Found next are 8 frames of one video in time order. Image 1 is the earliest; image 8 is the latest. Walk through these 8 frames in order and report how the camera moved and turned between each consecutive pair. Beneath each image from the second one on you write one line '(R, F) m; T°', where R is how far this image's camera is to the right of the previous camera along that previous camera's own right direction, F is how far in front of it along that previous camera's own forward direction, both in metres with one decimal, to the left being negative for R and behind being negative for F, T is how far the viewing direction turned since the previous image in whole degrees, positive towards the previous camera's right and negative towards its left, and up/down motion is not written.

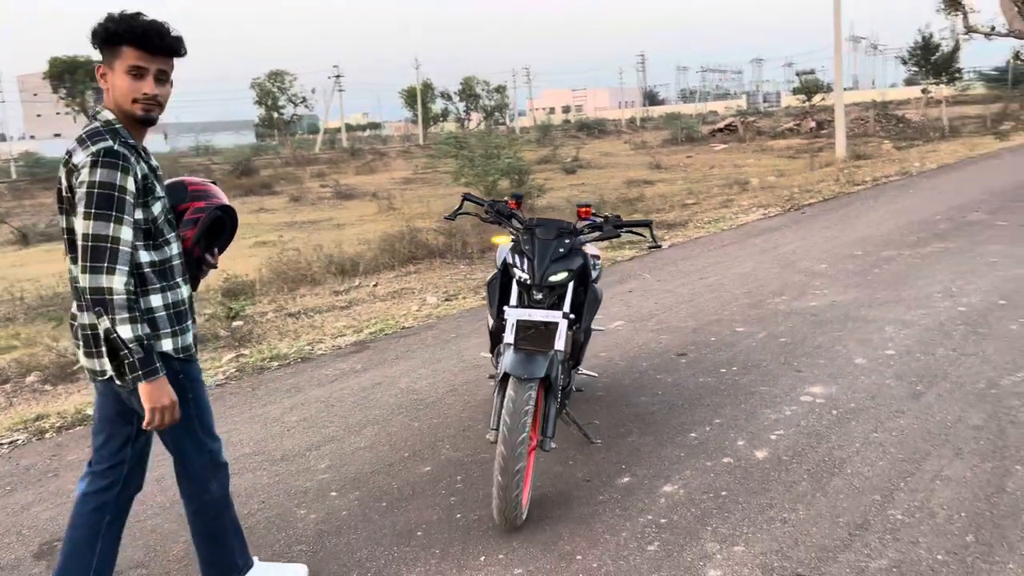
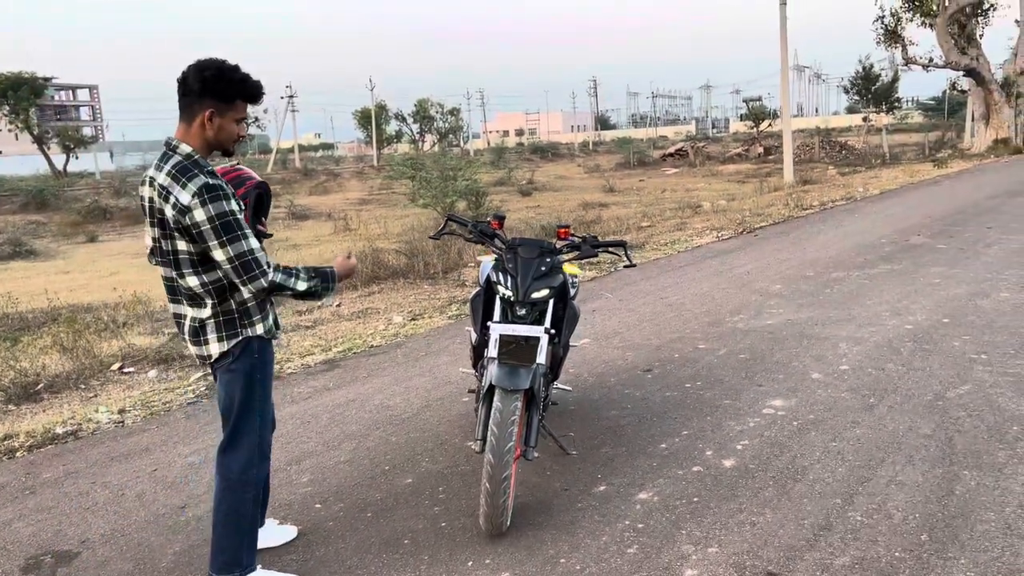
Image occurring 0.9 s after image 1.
(-0.1, -0.1) m; +3°
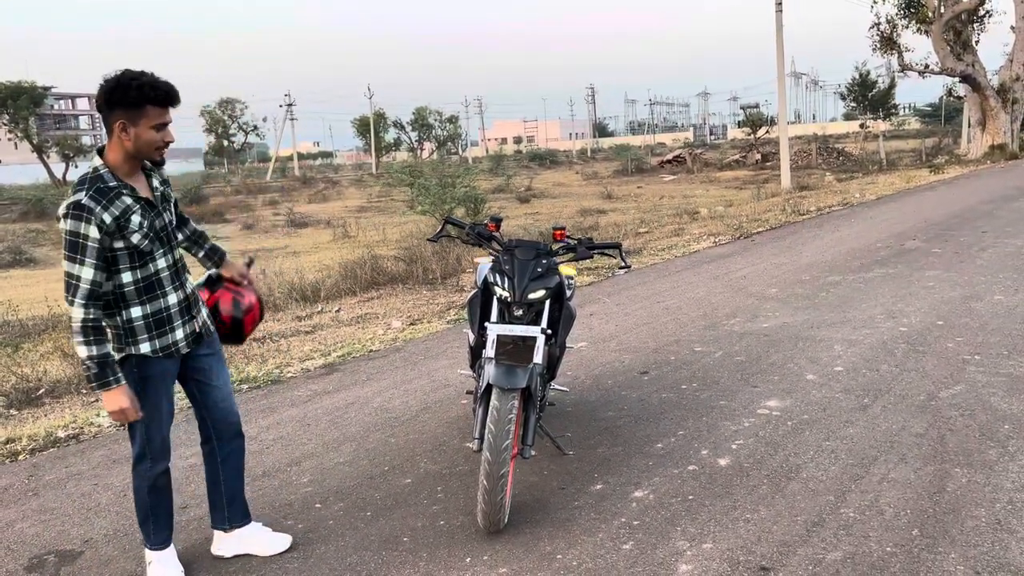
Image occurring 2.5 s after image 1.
(0.0, 0.0) m; 0°
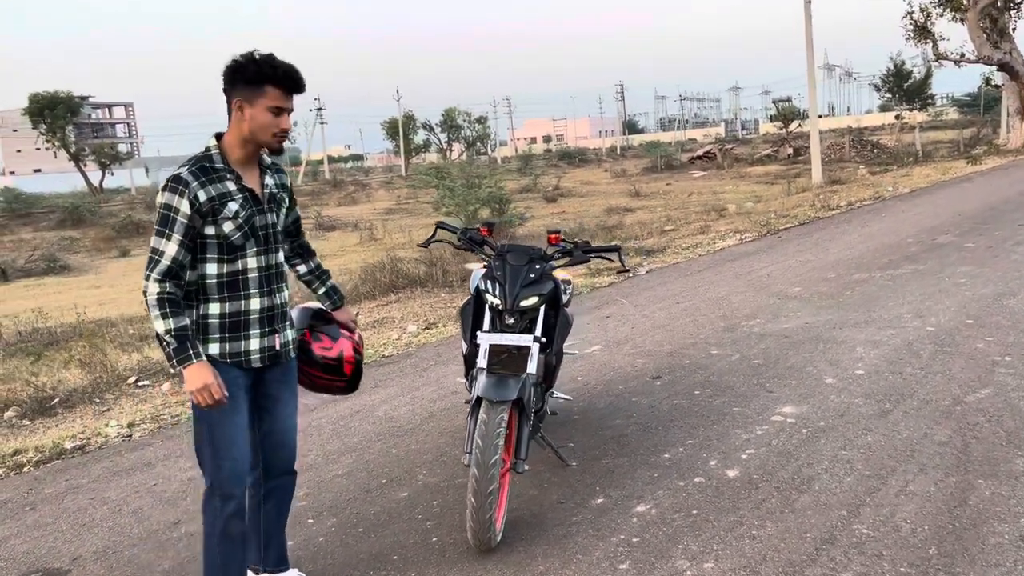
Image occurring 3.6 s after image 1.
(+0.1, +0.1) m; -2°
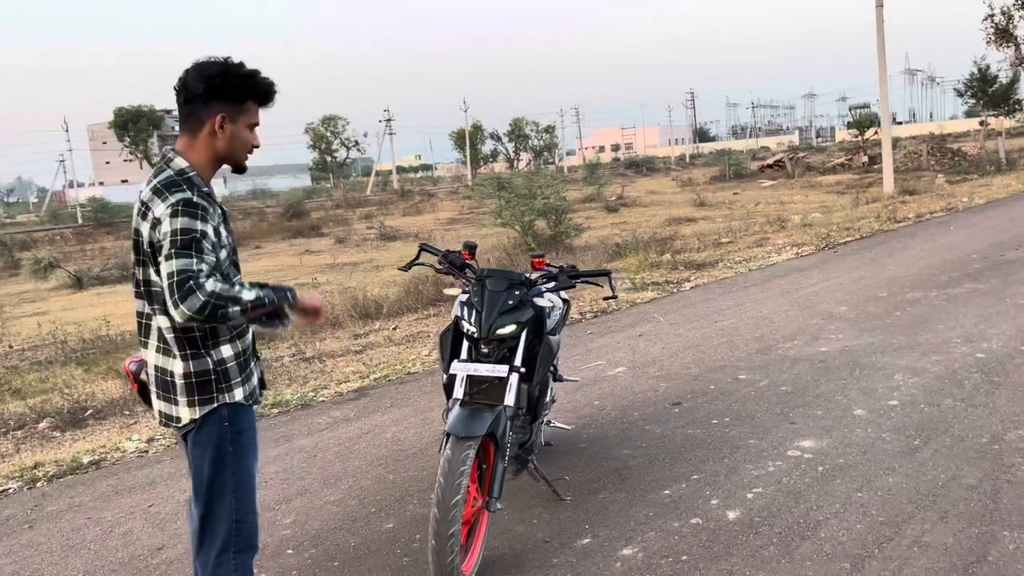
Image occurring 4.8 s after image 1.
(+0.3, +0.2) m; -5°
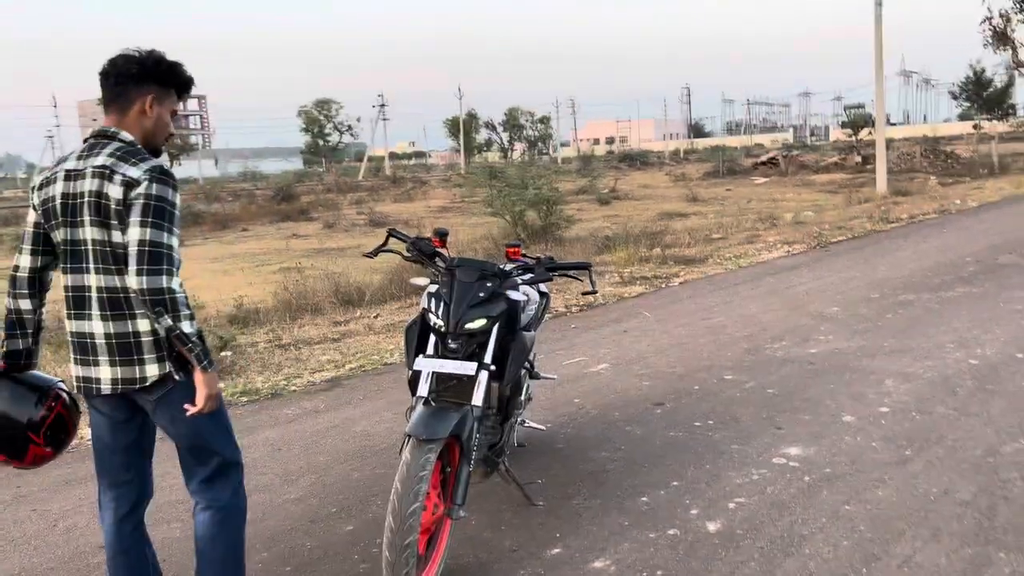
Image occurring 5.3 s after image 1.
(+0.1, +0.2) m; +1°
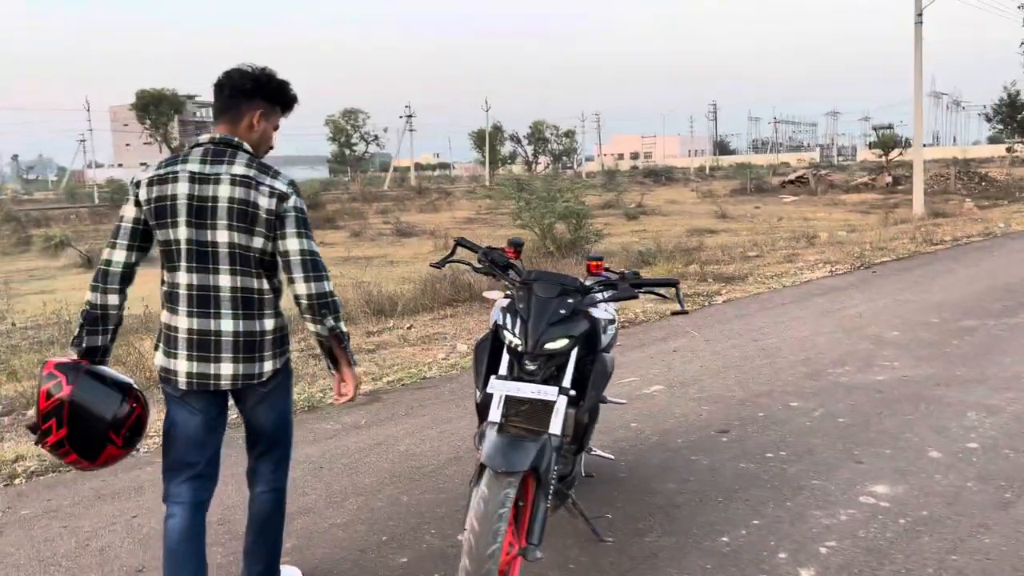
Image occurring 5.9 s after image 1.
(-0.2, +0.2) m; -1°
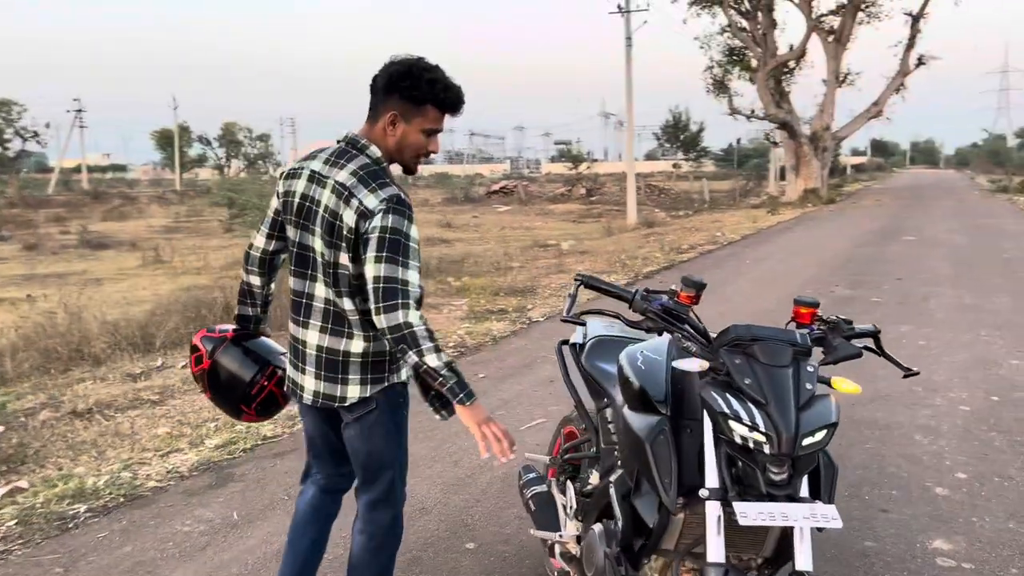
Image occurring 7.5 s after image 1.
(-0.9, +1.0) m; +21°
